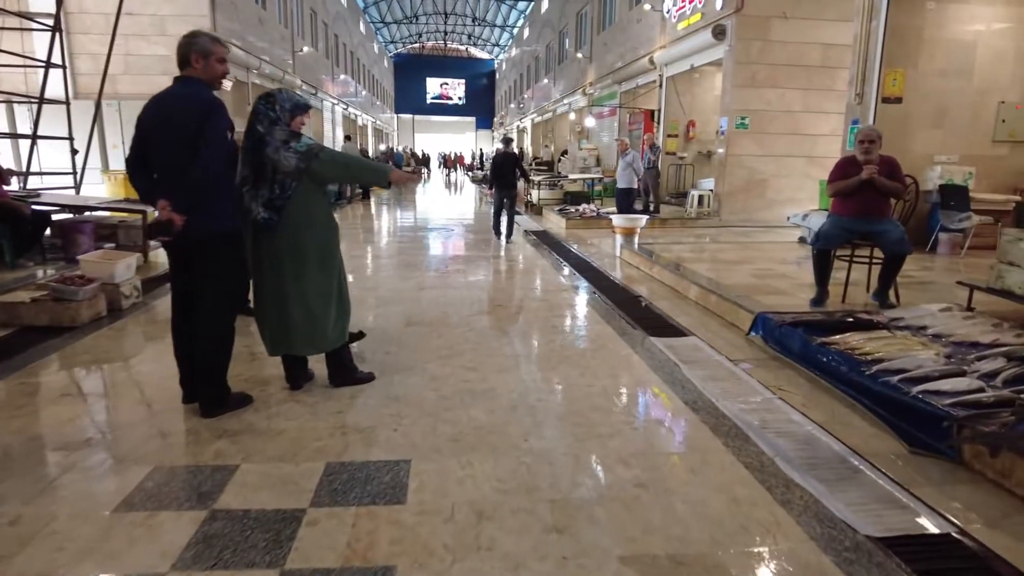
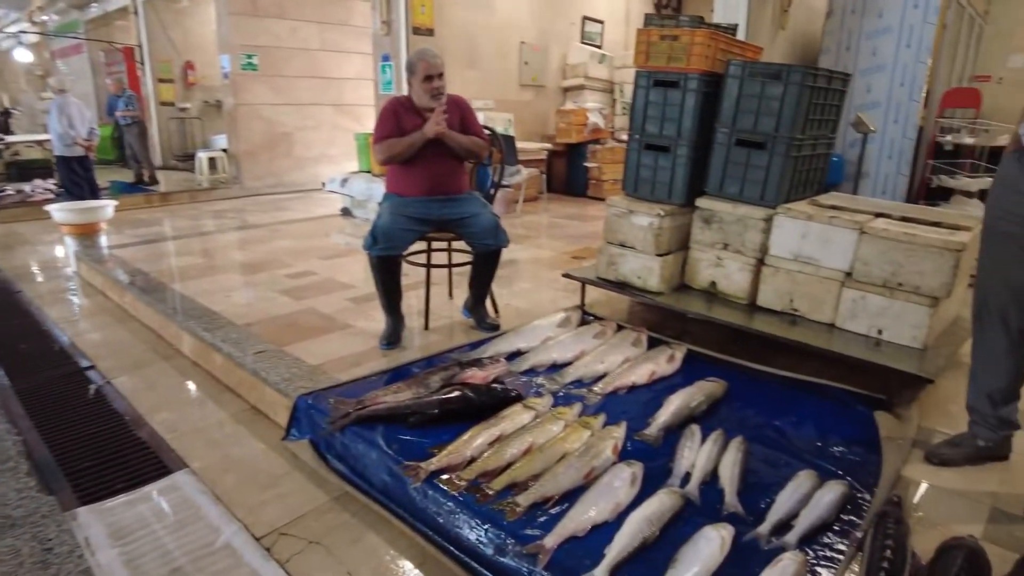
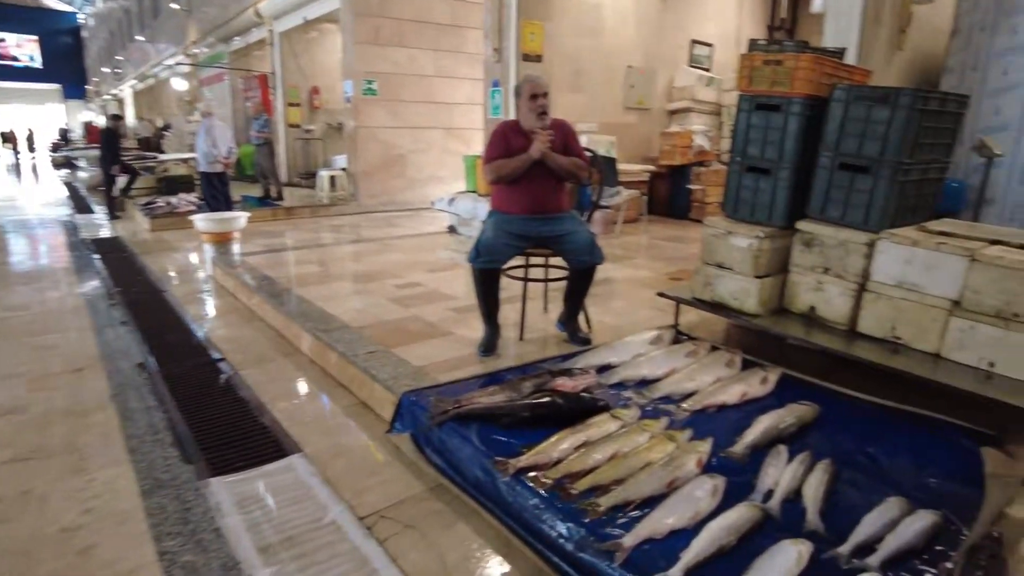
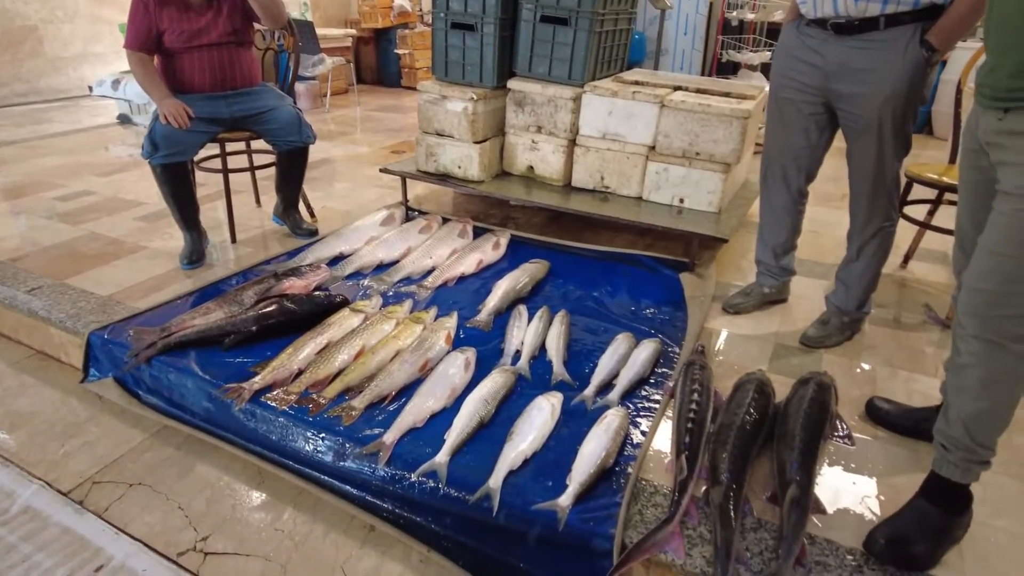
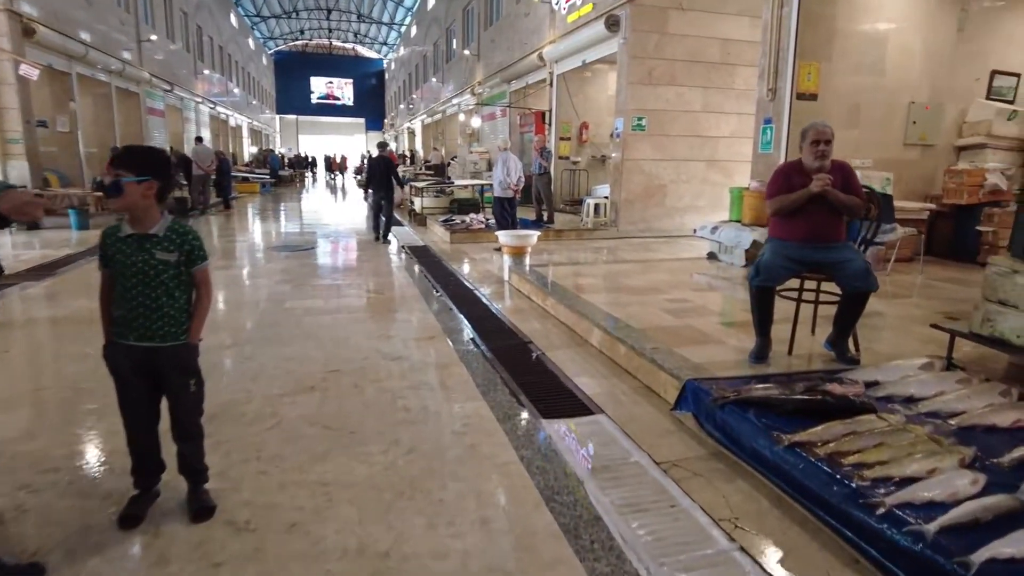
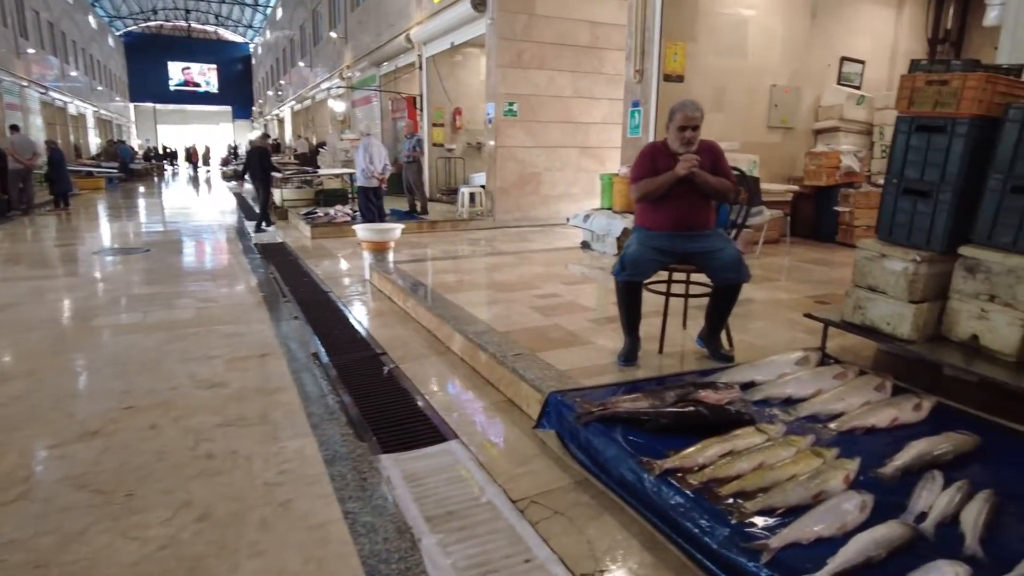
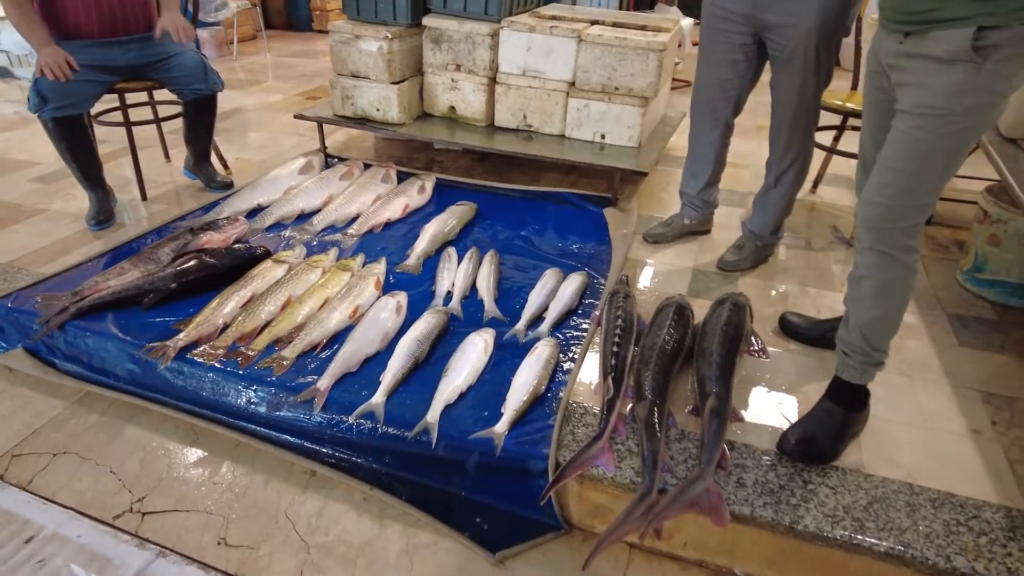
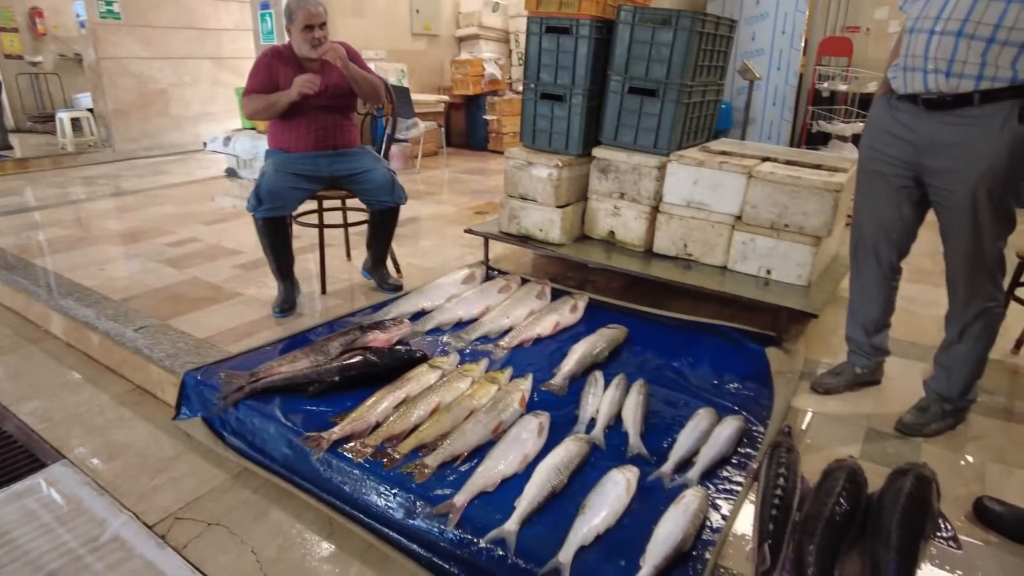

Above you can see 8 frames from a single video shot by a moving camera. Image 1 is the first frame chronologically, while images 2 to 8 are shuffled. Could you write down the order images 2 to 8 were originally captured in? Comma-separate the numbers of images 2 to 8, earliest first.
5, 6, 3, 2, 8, 4, 7
